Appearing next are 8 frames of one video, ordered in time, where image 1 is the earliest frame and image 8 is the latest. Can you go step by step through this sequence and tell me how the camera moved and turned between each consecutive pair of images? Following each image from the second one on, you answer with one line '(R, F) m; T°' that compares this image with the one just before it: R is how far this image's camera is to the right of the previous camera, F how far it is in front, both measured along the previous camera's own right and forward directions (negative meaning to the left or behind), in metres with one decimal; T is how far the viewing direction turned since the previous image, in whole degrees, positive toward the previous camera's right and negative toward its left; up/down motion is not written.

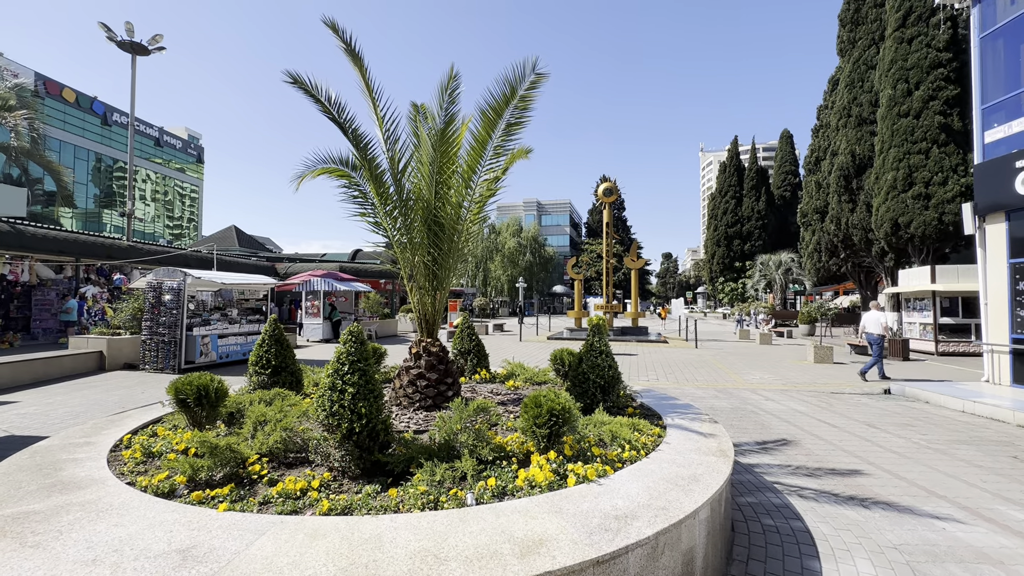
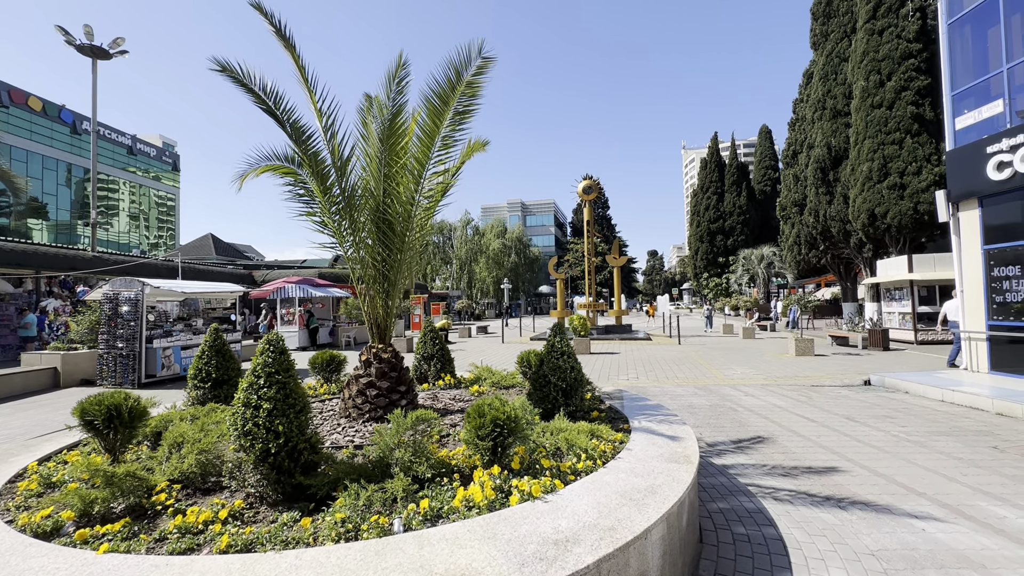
(+0.3, +0.3) m; +1°
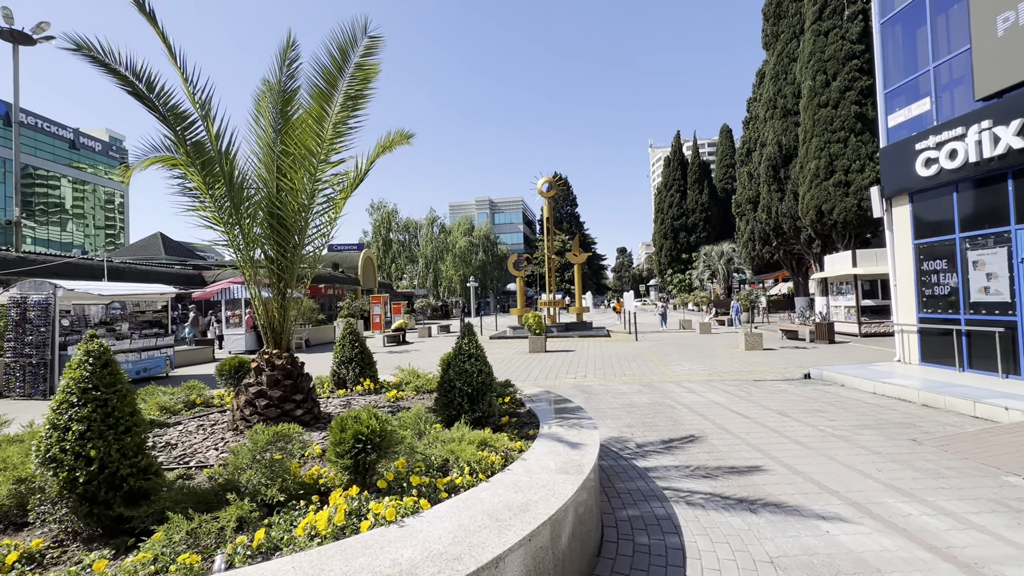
(+0.7, +0.3) m; +3°
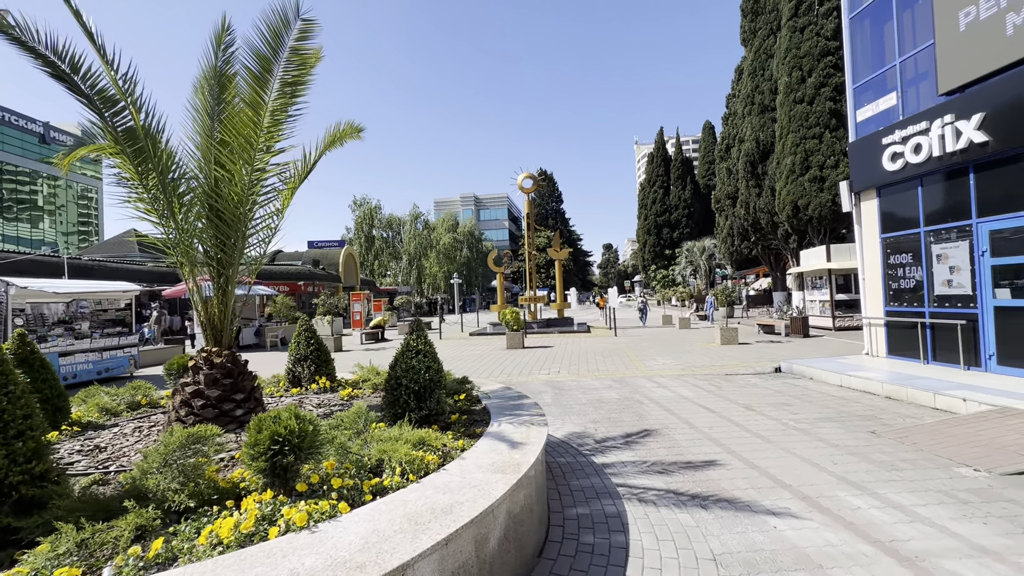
(+0.4, +0.1) m; +2°
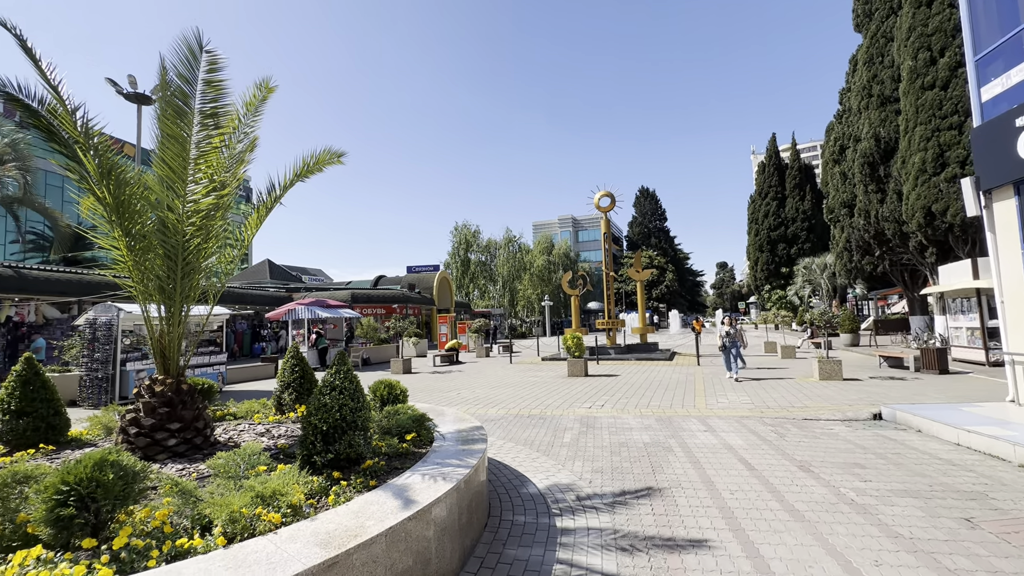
(+1.5, +0.7) m; -13°
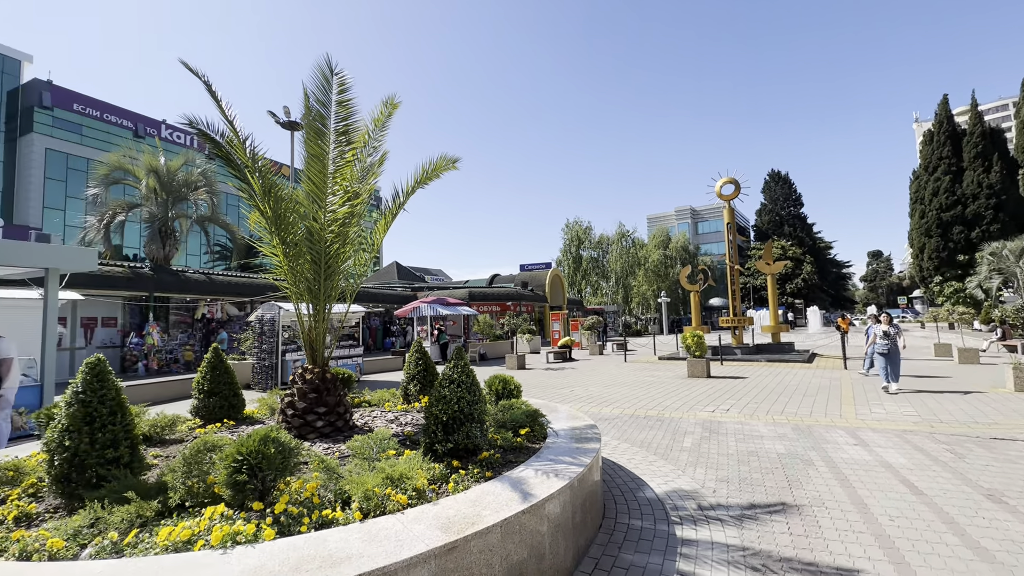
(0.0, 0.0) m; -14°
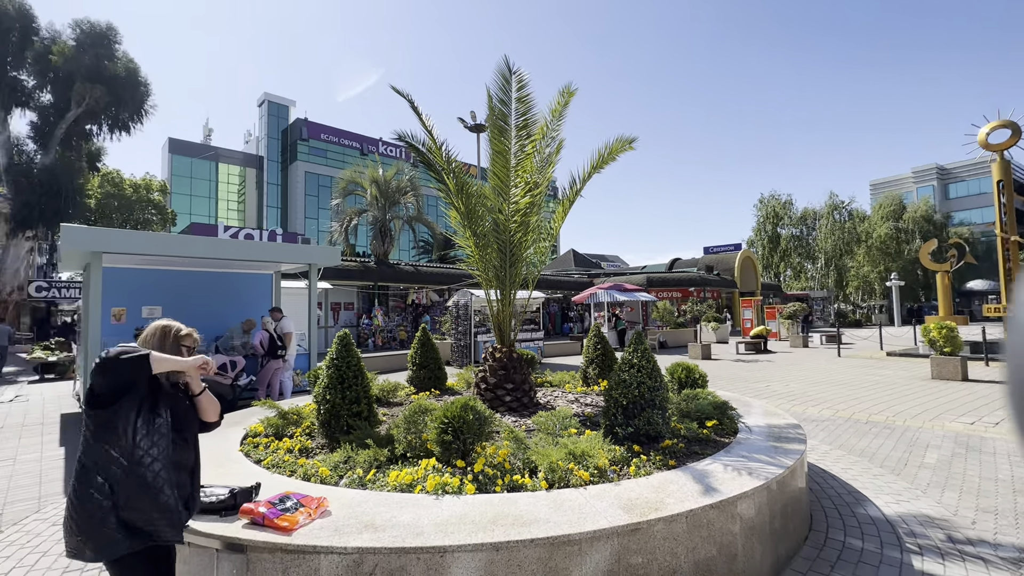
(0.0, 0.0) m; -21°
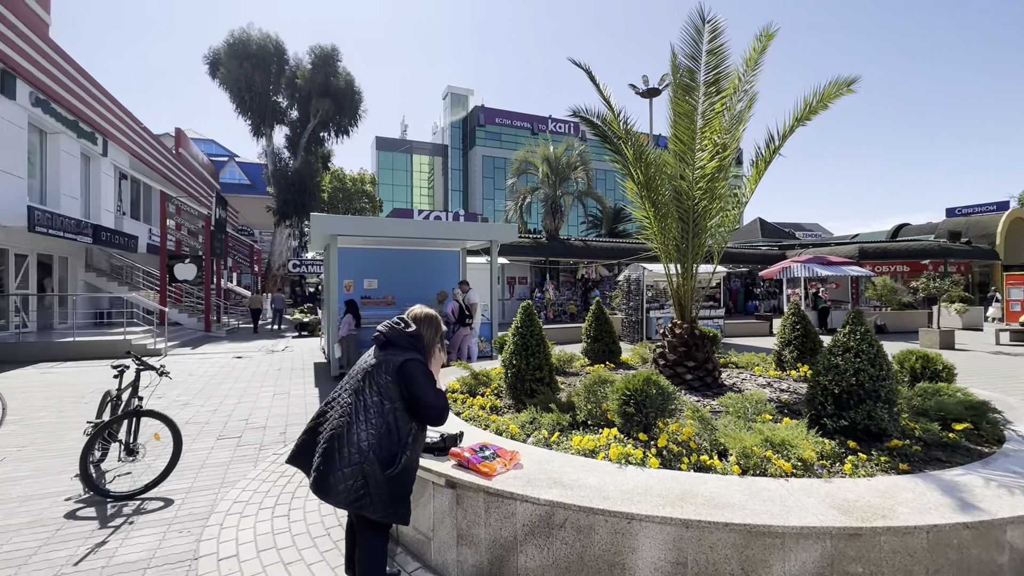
(-0.1, 0.0) m; -20°
